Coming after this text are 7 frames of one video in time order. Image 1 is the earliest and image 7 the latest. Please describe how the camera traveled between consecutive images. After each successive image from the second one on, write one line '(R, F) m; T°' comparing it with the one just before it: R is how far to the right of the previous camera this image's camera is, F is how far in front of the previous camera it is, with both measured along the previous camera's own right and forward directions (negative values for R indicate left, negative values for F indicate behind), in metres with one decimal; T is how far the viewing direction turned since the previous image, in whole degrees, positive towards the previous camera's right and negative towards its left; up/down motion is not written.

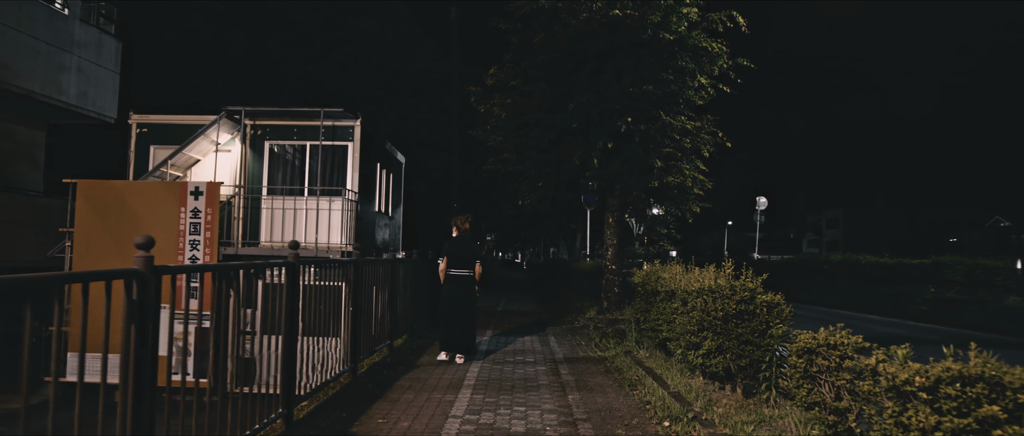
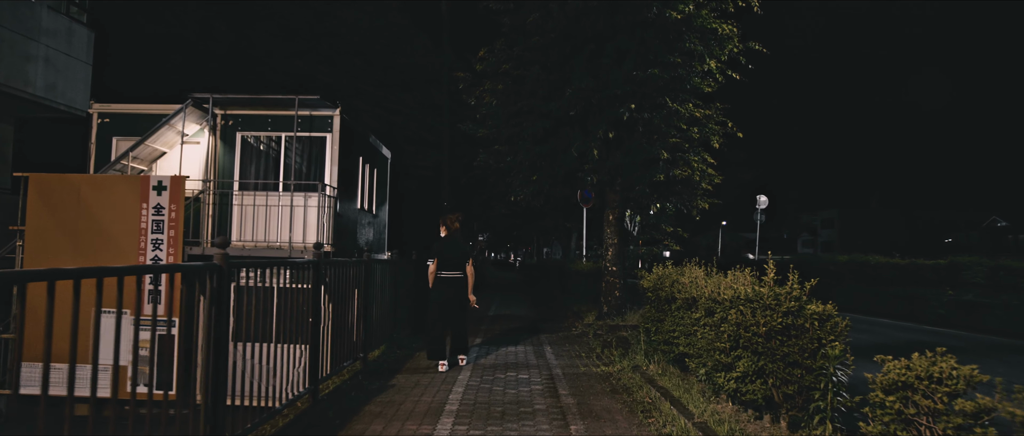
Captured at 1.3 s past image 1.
(0.0, +1.1) m; +1°
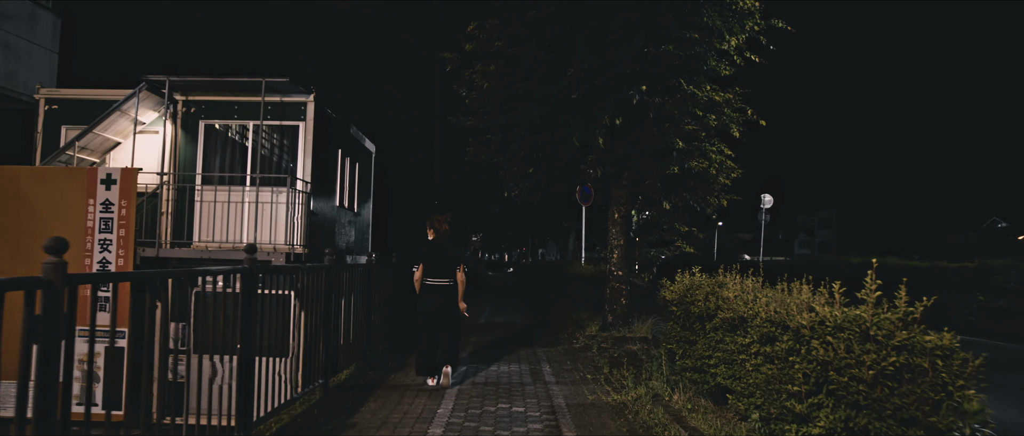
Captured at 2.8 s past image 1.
(0.0, +1.4) m; 0°
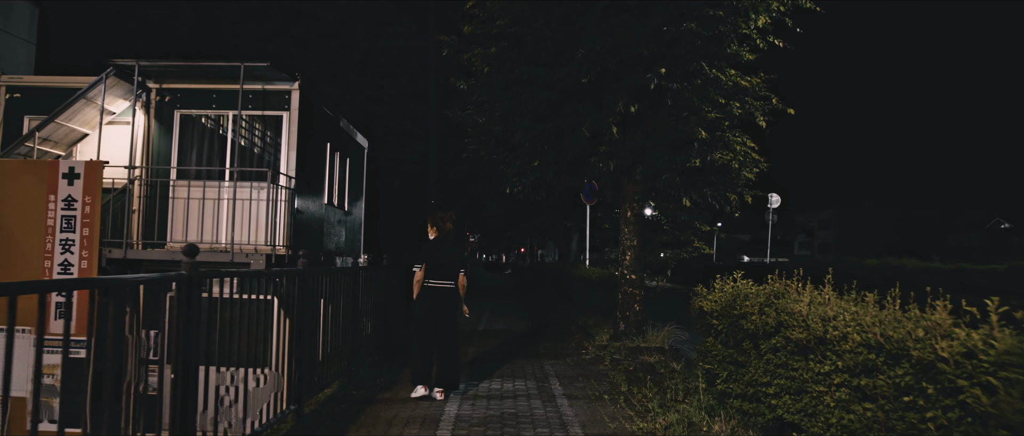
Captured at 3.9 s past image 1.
(-0.1, +1.0) m; 0°
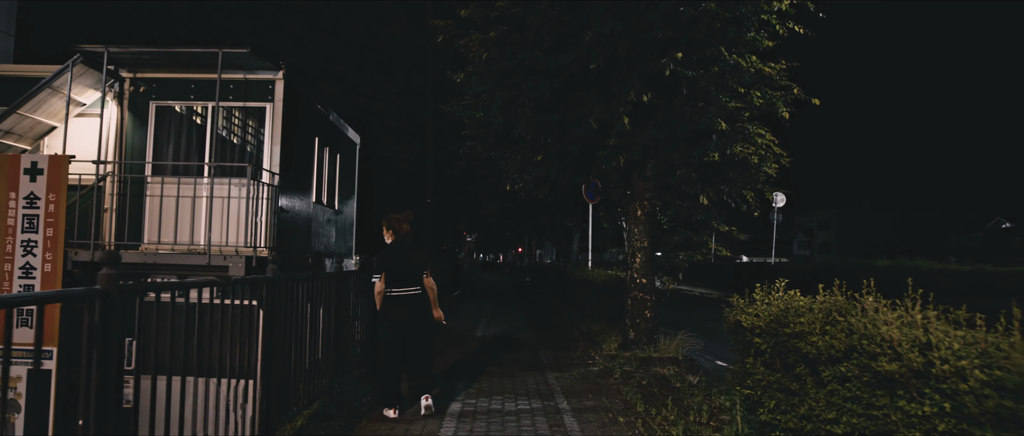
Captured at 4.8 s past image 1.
(0.0, +0.8) m; 0°
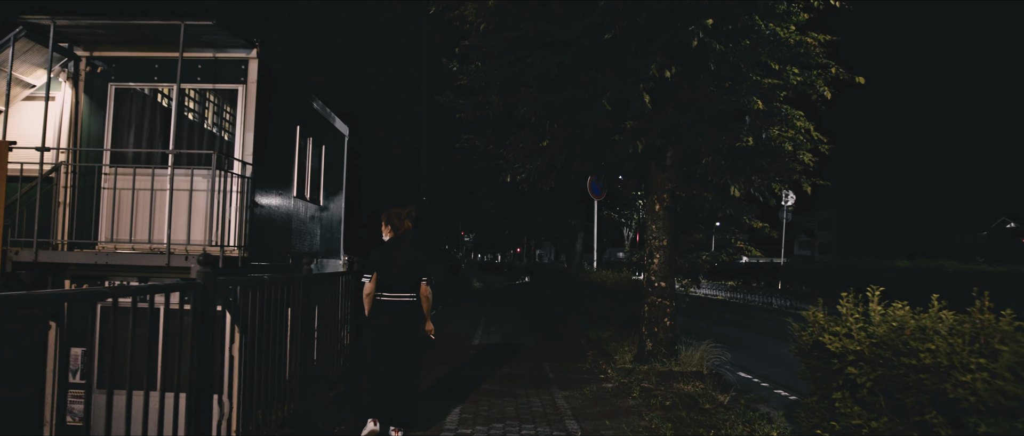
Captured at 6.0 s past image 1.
(0.0, +1.2) m; 0°
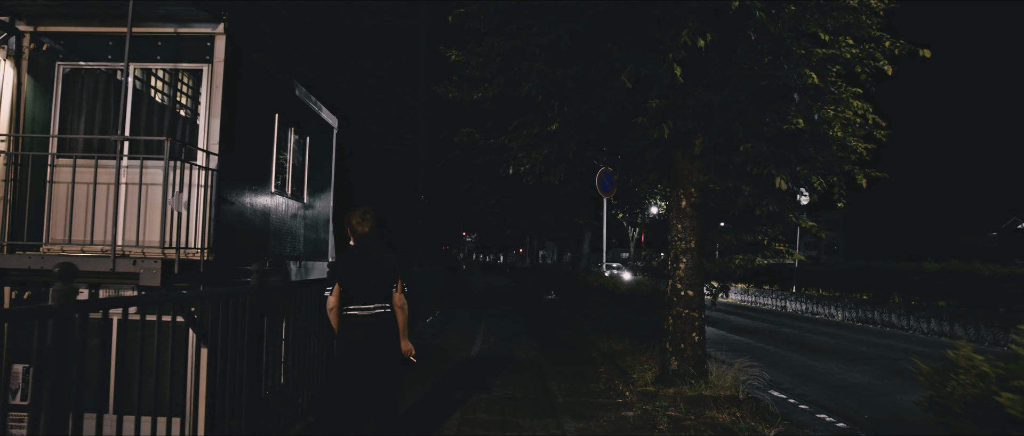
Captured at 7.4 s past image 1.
(0.0, +1.2) m; 0°
